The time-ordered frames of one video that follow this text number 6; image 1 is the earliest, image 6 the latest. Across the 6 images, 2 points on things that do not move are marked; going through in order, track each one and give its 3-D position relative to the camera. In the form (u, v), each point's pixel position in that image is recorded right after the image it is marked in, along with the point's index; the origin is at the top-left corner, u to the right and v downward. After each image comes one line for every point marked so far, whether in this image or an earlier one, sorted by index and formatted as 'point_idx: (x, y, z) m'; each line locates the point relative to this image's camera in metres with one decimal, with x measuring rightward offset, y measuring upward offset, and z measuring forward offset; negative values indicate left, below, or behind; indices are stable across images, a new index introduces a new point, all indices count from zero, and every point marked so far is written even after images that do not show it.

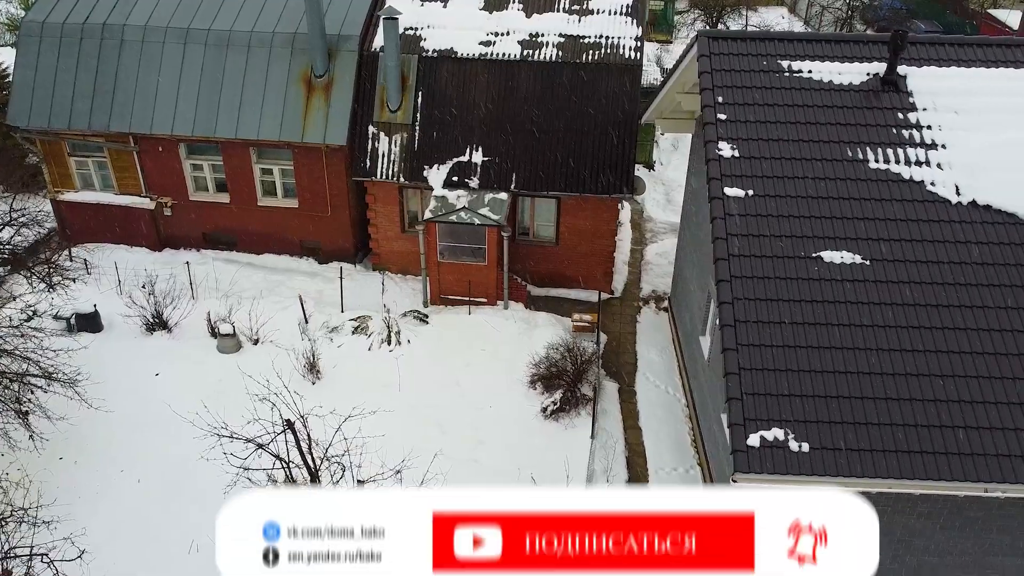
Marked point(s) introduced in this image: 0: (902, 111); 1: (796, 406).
0: (+4.5, +2.0, +9.0) m
1: (+2.6, -1.1, +7.1) m
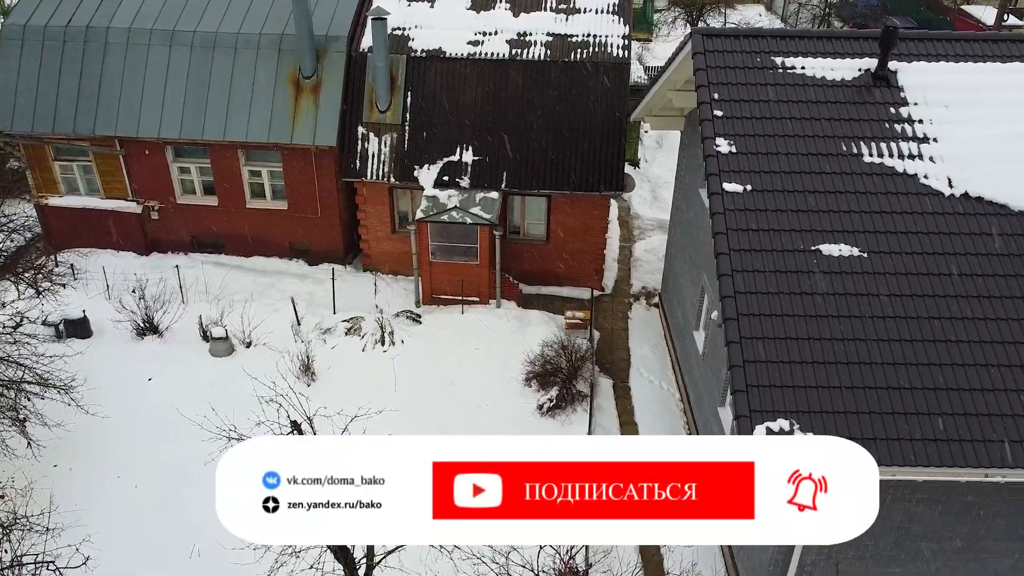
0: (+4.5, +2.1, +9.2) m
1: (+2.7, -1.0, +7.3) m
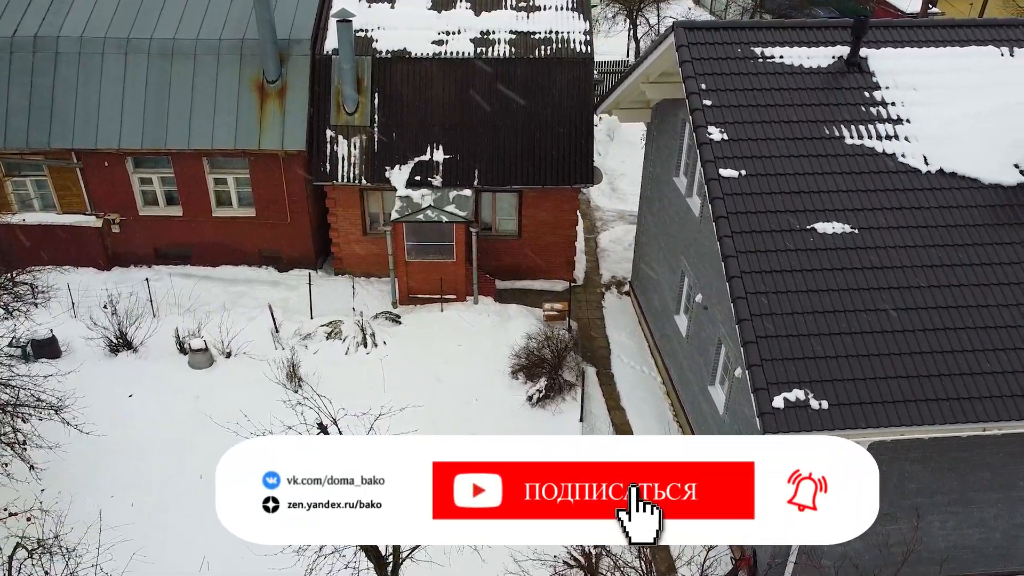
0: (+4.4, +2.5, +9.7) m
1: (+2.9, -0.8, +7.7) m
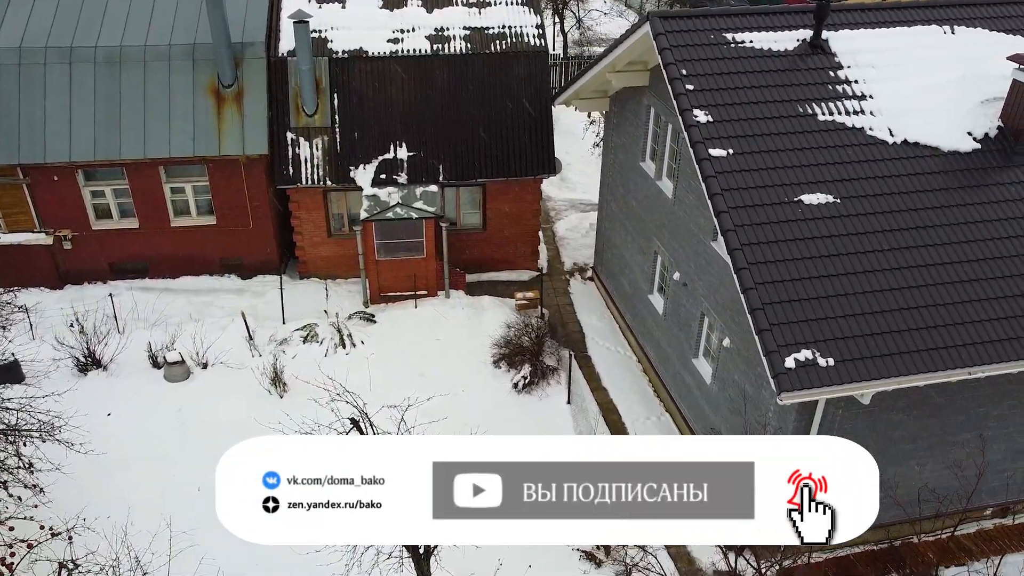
0: (+4.3, +2.9, +10.4) m
1: (+3.2, -0.4, +8.3) m
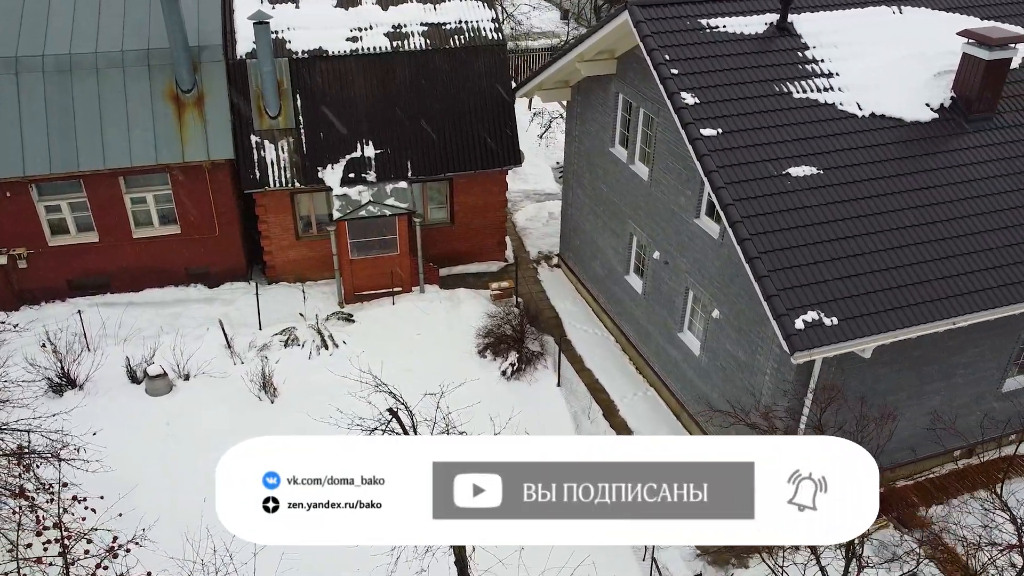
0: (+4.1, +3.4, +11.1) m
1: (+3.4, 0.0, +8.9) m
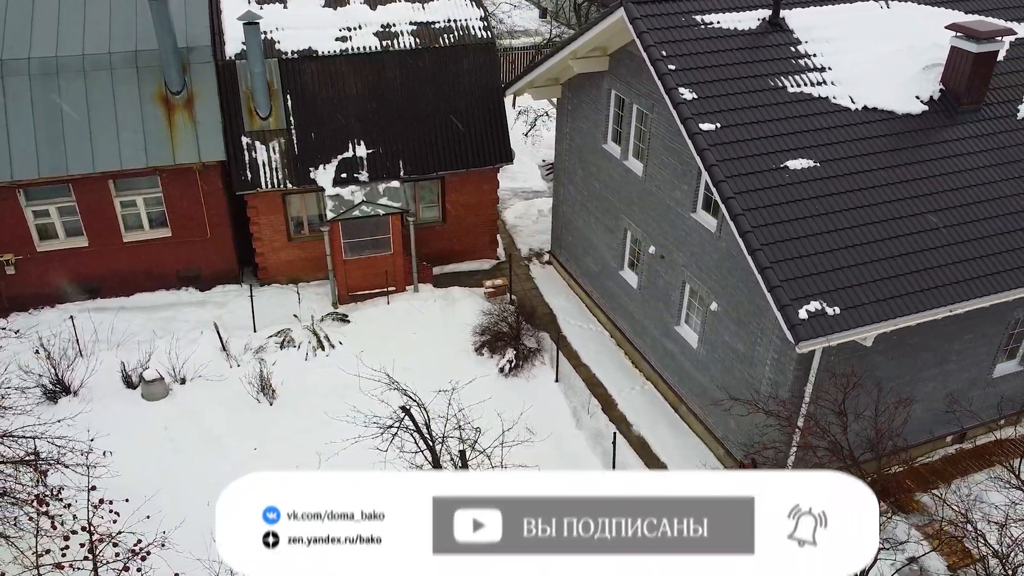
0: (+4.0, +3.5, +11.2) m
1: (+3.5, +0.1, +9.0) m
